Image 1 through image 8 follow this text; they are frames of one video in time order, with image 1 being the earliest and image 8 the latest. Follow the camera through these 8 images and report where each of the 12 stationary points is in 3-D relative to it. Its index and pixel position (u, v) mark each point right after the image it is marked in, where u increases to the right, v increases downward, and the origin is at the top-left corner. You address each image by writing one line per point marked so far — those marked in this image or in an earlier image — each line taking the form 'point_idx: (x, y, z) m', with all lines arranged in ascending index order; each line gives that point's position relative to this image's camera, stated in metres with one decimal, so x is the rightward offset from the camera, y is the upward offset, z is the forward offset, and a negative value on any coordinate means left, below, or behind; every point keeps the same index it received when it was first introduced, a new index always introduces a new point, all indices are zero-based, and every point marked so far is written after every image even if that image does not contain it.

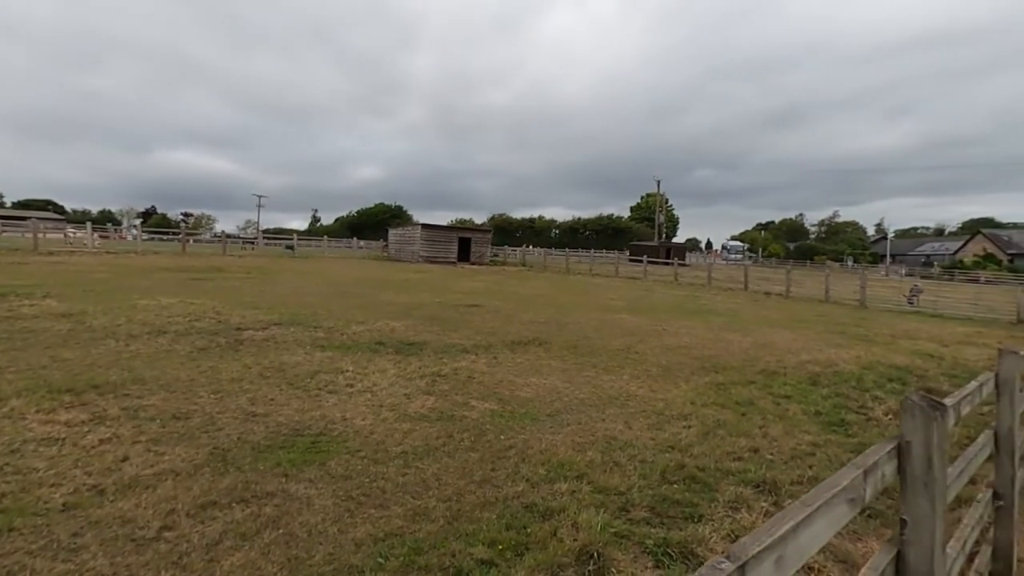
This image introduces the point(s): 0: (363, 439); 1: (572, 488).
0: (-1.2, -1.2, +4.4) m
1: (+0.4, -1.3, +3.7) m
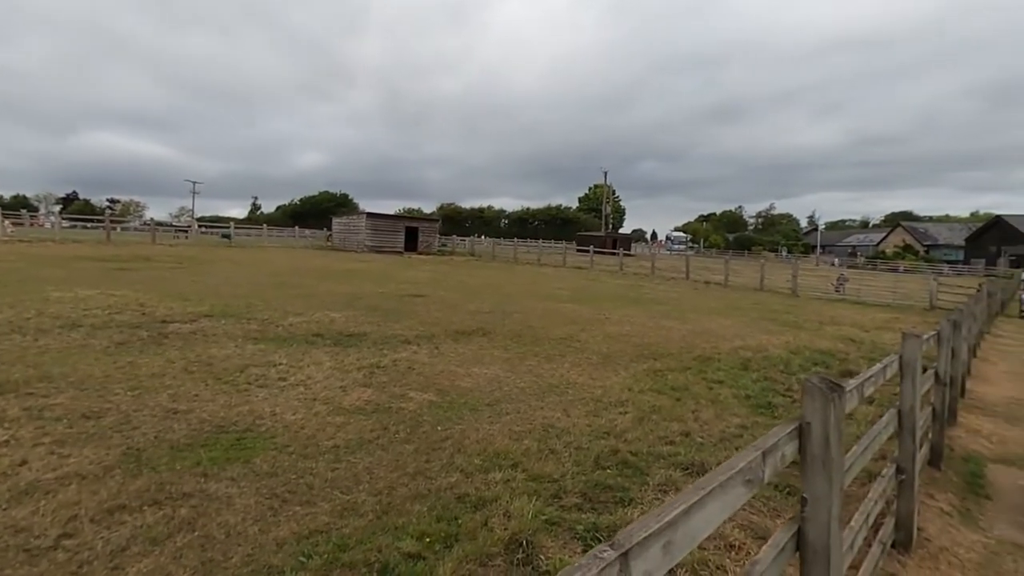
0: (-1.7, -1.1, +4.2) m
1: (0.0, -1.3, +3.7) m
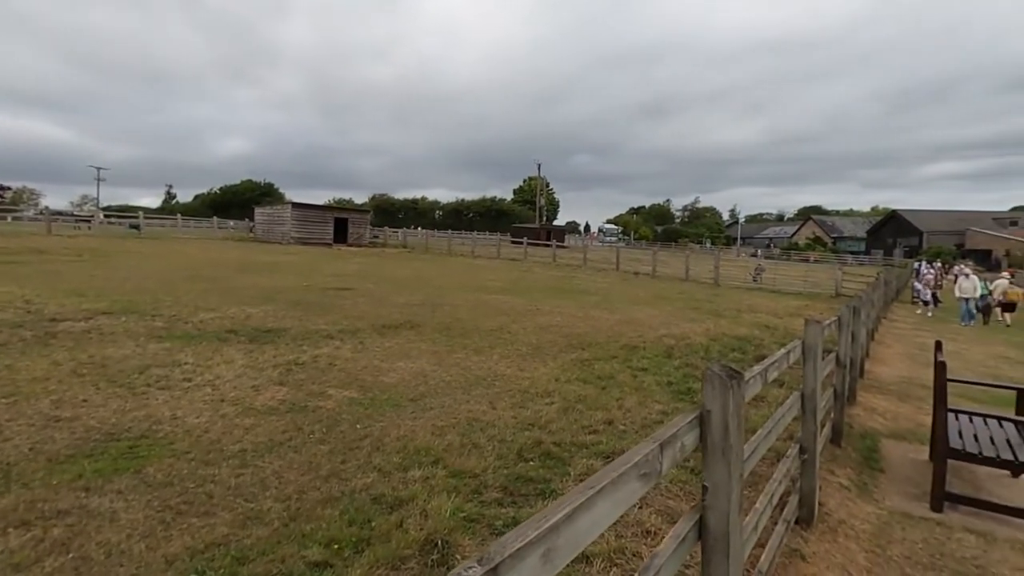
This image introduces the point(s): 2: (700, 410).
0: (-2.3, -1.1, +3.9) m
1: (-0.6, -1.2, +3.5) m
2: (+0.5, -0.4, +1.6) m
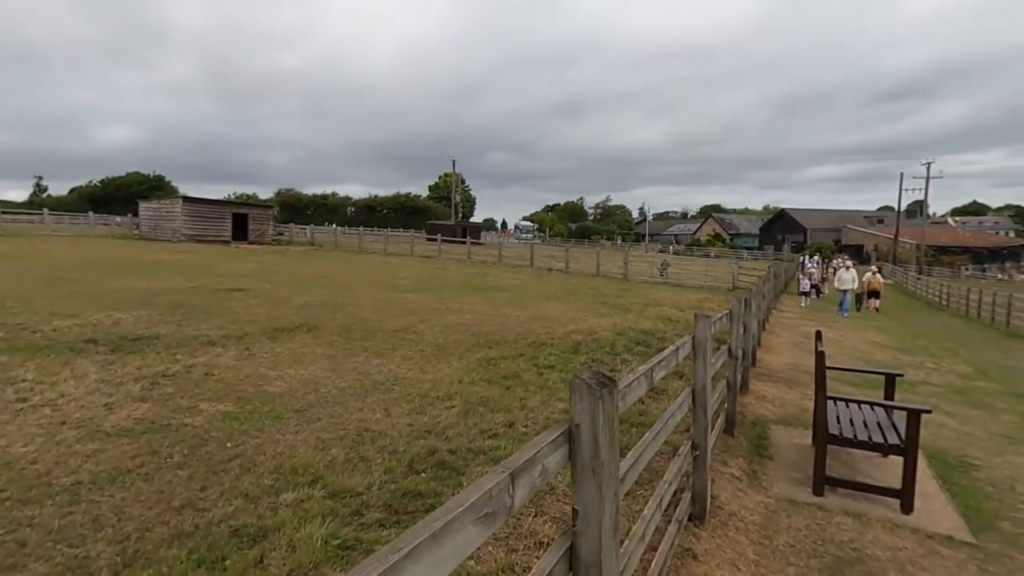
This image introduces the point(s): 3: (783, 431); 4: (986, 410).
0: (-3.0, -1.1, +3.3) m
1: (-1.2, -1.2, +3.2) m
2: (+0.1, -0.4, +1.4) m
3: (+2.7, -1.4, +5.5) m
4: (+6.3, -1.6, +7.2) m
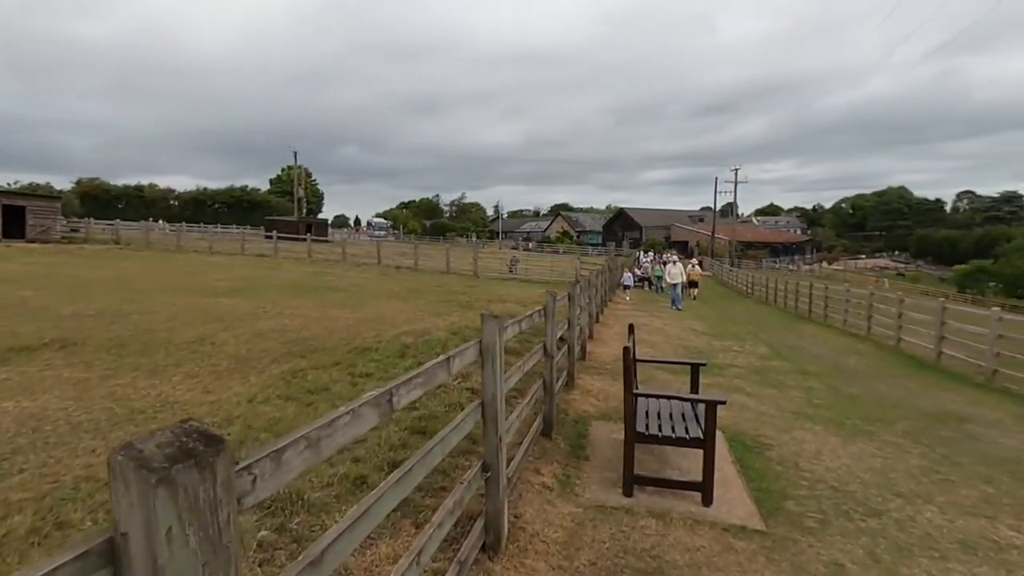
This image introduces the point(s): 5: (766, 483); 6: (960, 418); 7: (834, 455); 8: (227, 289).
0: (-4.1, -1.2, +1.8) m
1: (-2.3, -1.2, +2.2) m
2: (-0.6, -0.4, +0.8) m
3: (+0.9, -1.4, +5.4) m
4: (+3.9, -1.5, +8.0) m
5: (+2.0, -1.5, +4.3) m
6: (+5.8, -1.7, +7.0) m
7: (+3.0, -1.6, +5.1) m
8: (-6.9, 0.0, +13.3) m
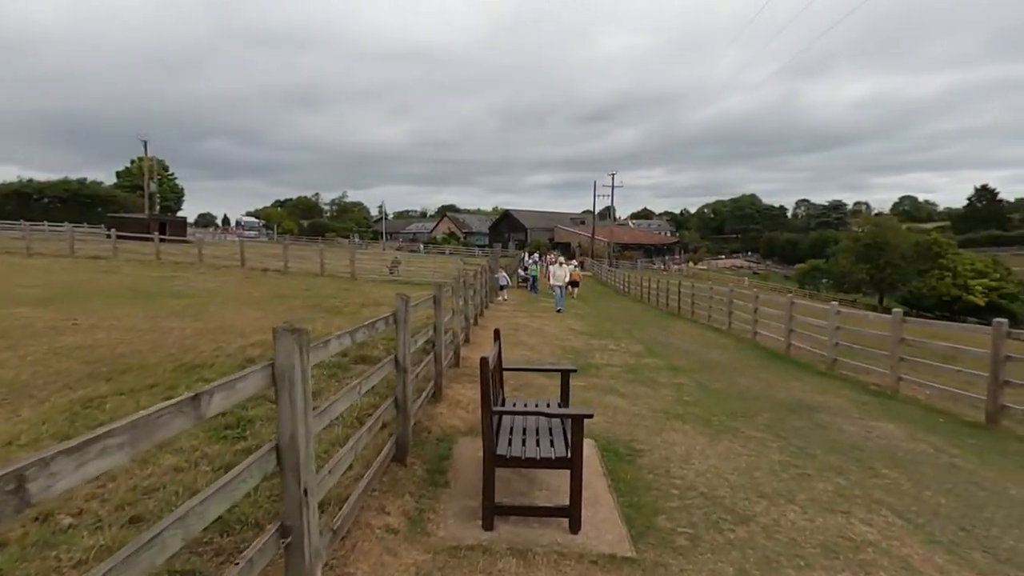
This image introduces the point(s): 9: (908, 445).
0: (-4.5, -1.3, +0.4) m
1: (-2.9, -1.3, +1.1) m
2: (-0.9, -0.4, +0.1) m
3: (-0.4, -1.4, +4.9) m
4: (+2.0, -1.4, +8.0) m
5: (+0.9, -1.5, +4.0) m
6: (+4.1, -1.6, +7.5) m
7: (+1.7, -1.5, +5.0) m
8: (-9.7, -0.2, +11.1) m
9: (+4.4, -1.7, +6.0) m
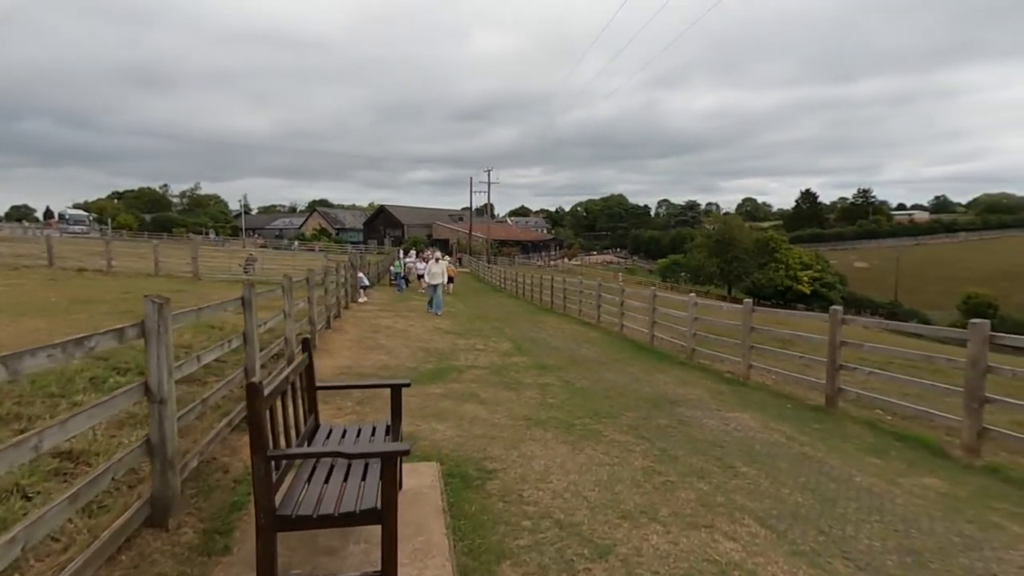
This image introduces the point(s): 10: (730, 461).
0: (-4.7, -1.3, -1.4) m
1: (-3.3, -1.3, -0.4) m
2: (-1.2, -0.4, -1.0) m
3: (-1.6, -1.4, +3.9) m
4: (0.0, -1.4, +7.4) m
5: (-0.2, -1.5, +3.3) m
6: (+2.1, -1.5, +7.3) m
7: (+0.4, -1.5, +4.5) m
8: (-12.1, -0.3, +7.9) m
9: (+2.7, -1.6, +6.0) m
10: (+2.0, -1.6, +5.0) m
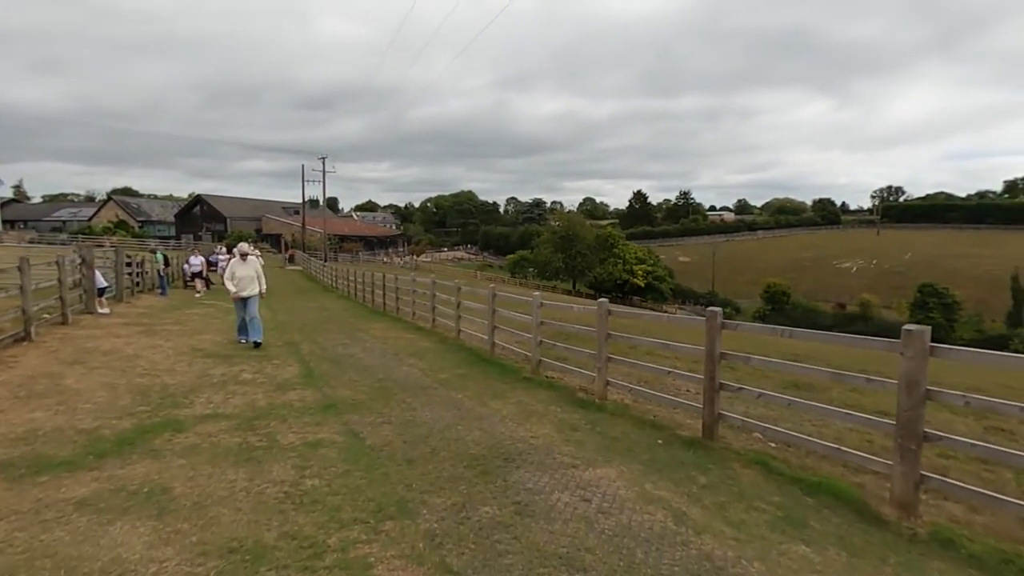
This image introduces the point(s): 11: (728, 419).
0: (-4.4, -1.5, -5.3) m
1: (-3.2, -1.5, -4.0) m
2: (-1.1, -0.5, -4.0) m
3: (-2.8, -1.5, +0.6) m
4: (-2.1, -1.4, +4.5) m
5: (-1.2, -1.6, +0.4) m
6: (0.0, -1.5, +4.9) m
7: (-1.0, -1.5, +1.7) m
8: (-13.9, -0.6, +1.7) m
9: (+0.9, -1.6, +3.8) m
10: (+0.4, -1.6, +2.6) m
11: (+2.3, -1.4, +5.8) m
